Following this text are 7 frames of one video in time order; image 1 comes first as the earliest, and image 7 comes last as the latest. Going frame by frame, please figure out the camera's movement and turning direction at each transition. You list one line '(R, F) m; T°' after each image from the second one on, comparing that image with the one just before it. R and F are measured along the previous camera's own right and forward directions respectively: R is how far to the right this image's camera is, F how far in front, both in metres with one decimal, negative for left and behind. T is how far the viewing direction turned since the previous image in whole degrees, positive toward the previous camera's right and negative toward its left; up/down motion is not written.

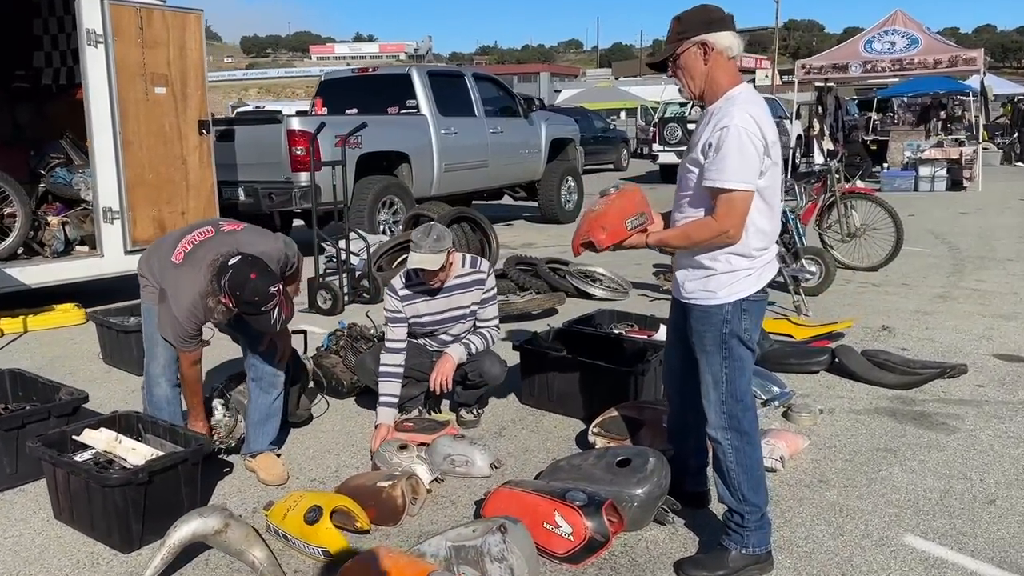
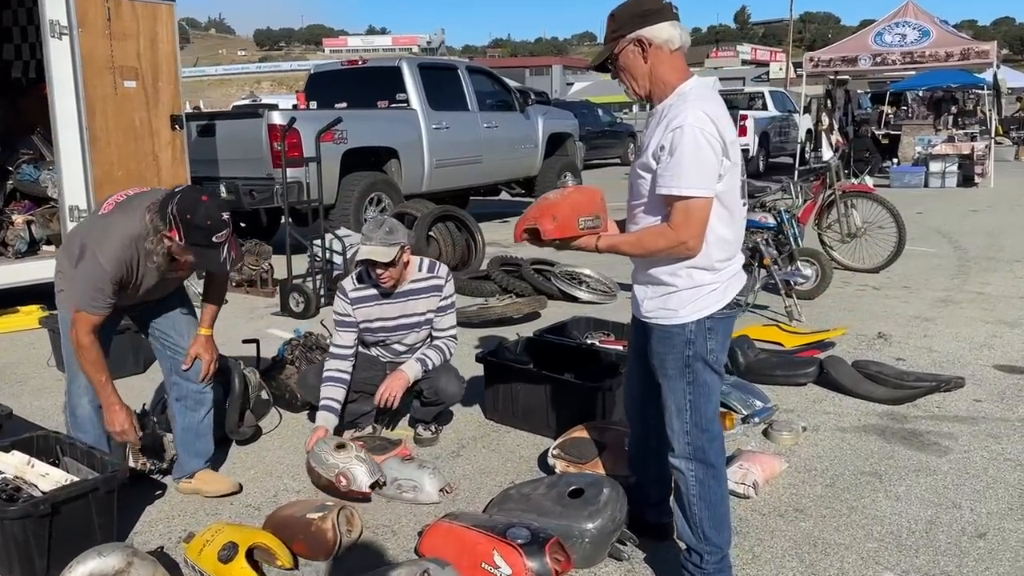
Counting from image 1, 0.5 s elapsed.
(+0.2, +0.3) m; -1°
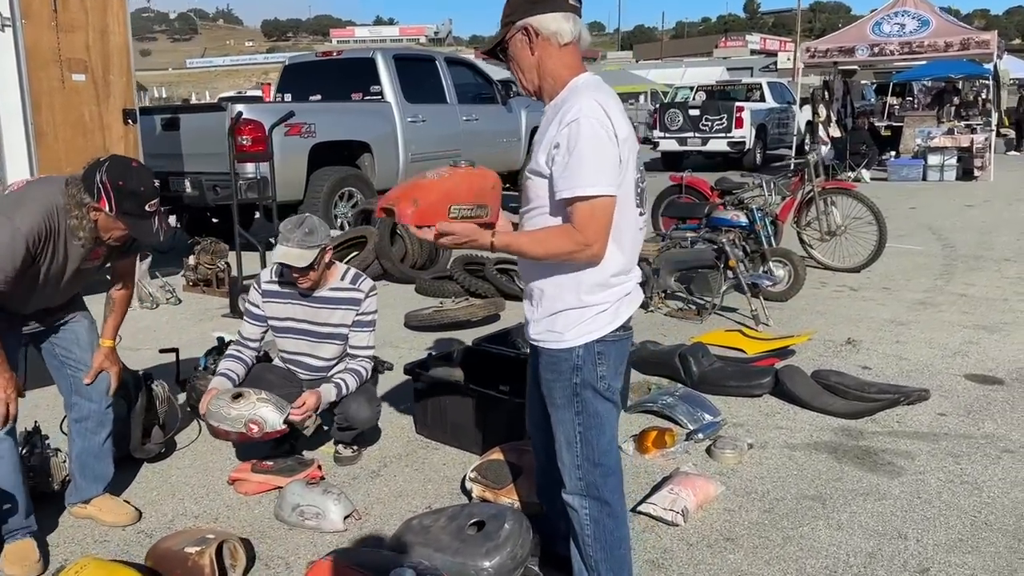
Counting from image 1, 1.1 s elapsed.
(+0.4, +0.3) m; -1°
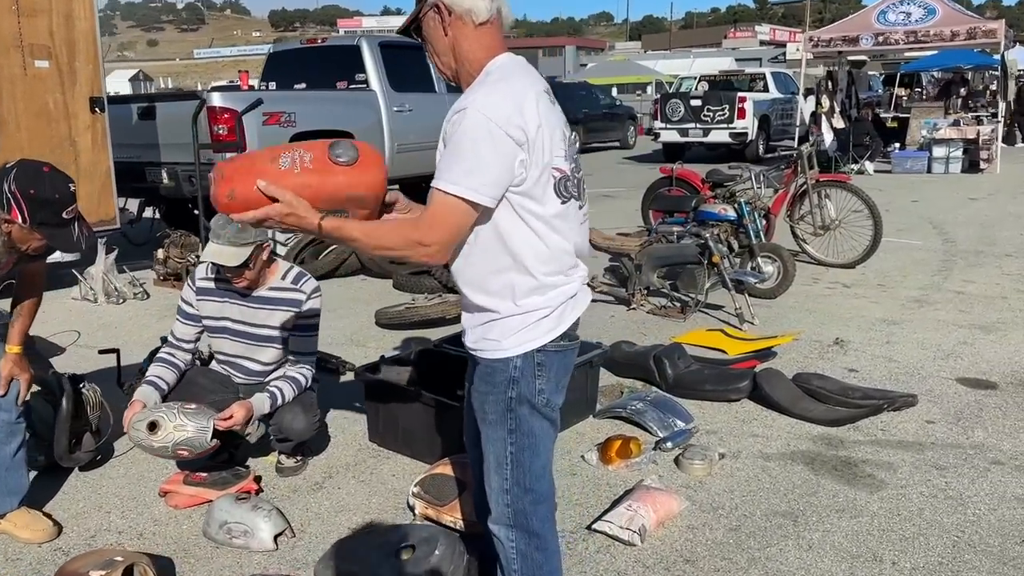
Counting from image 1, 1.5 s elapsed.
(+0.2, +0.3) m; 0°
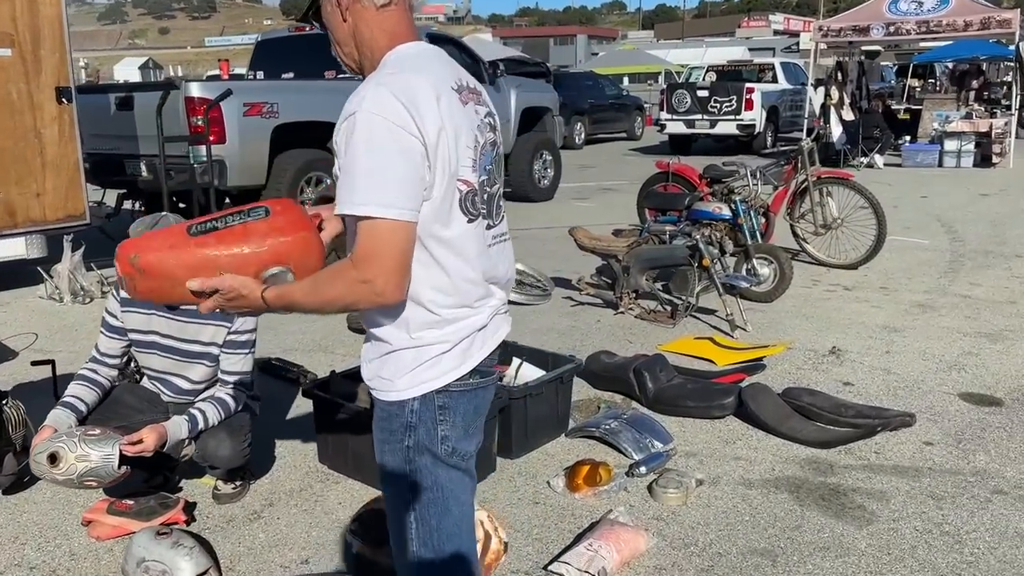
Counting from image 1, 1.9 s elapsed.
(+0.2, +0.3) m; -1°
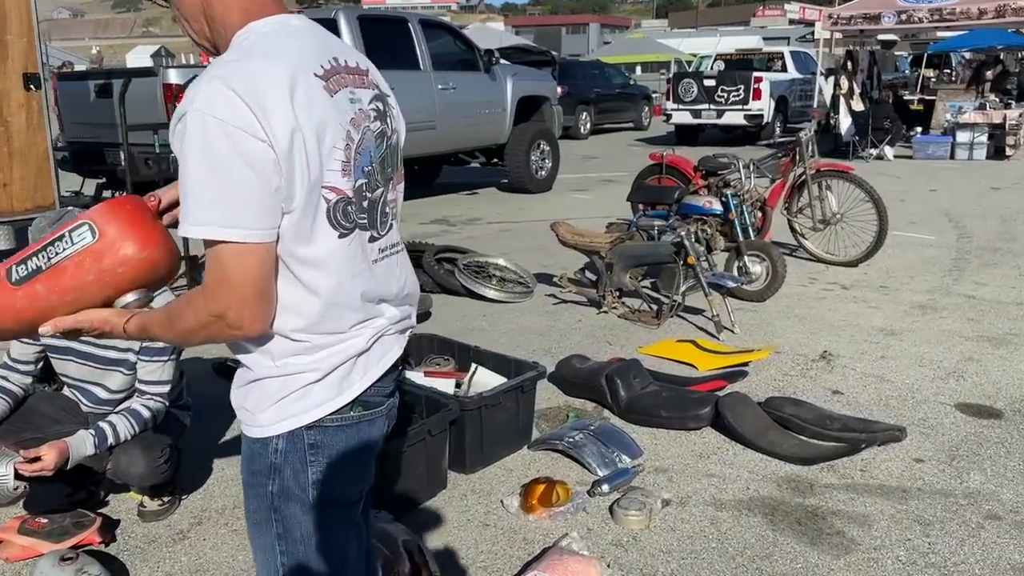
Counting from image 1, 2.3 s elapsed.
(+0.2, +0.3) m; -1°
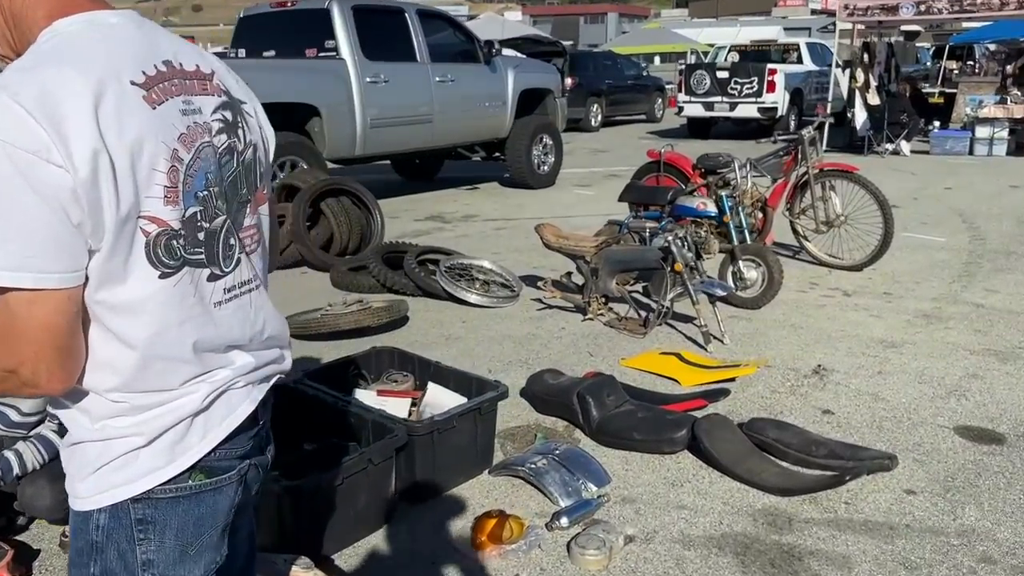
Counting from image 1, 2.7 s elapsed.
(+0.2, +0.3) m; -1°
